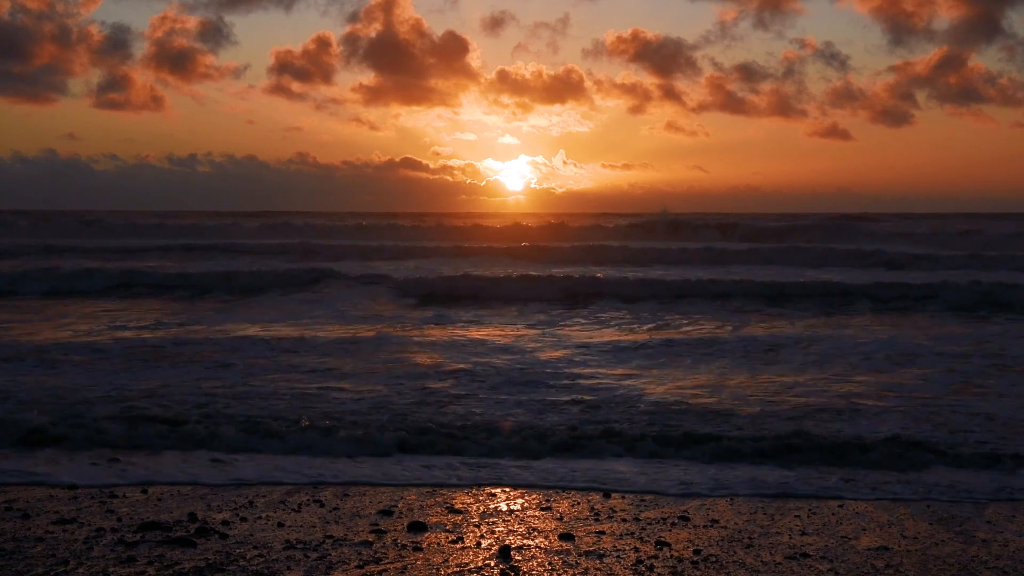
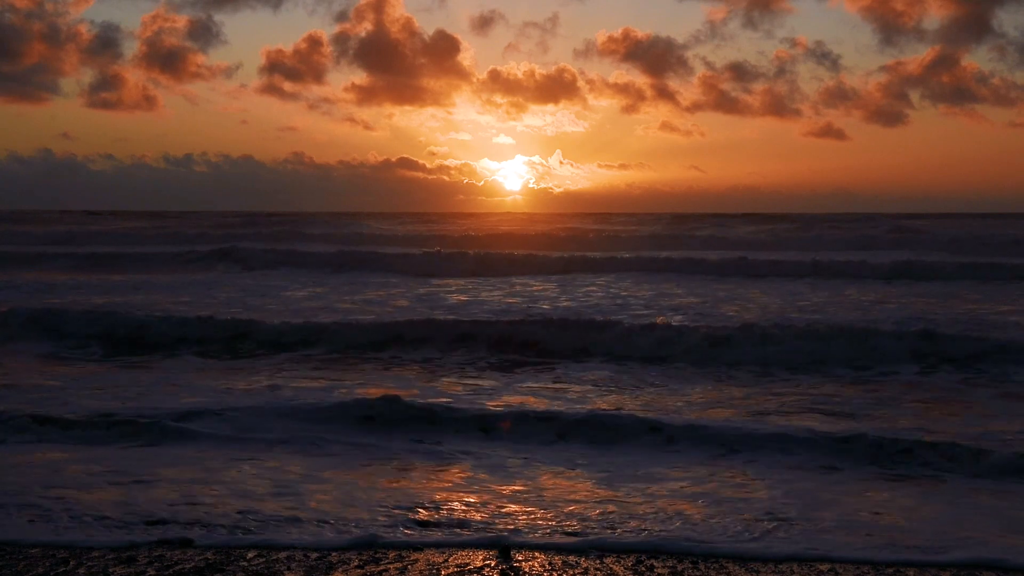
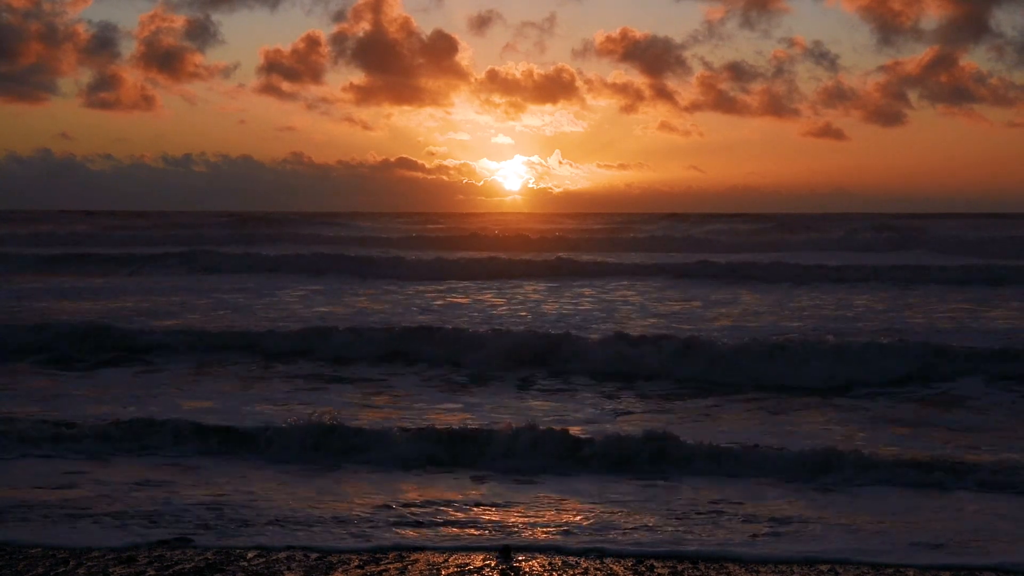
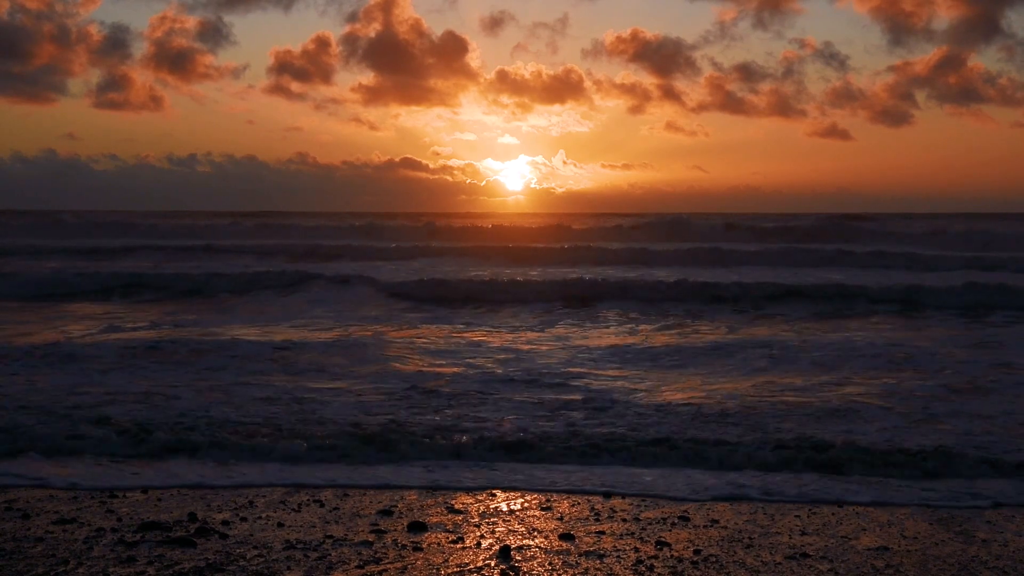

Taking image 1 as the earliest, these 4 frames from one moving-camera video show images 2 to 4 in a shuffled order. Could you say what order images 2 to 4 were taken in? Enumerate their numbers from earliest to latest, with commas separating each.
4, 2, 3
